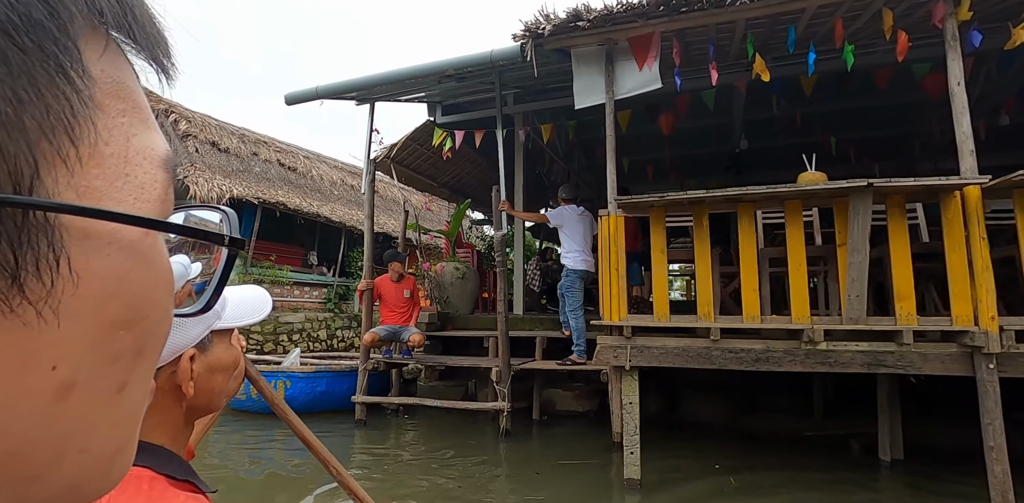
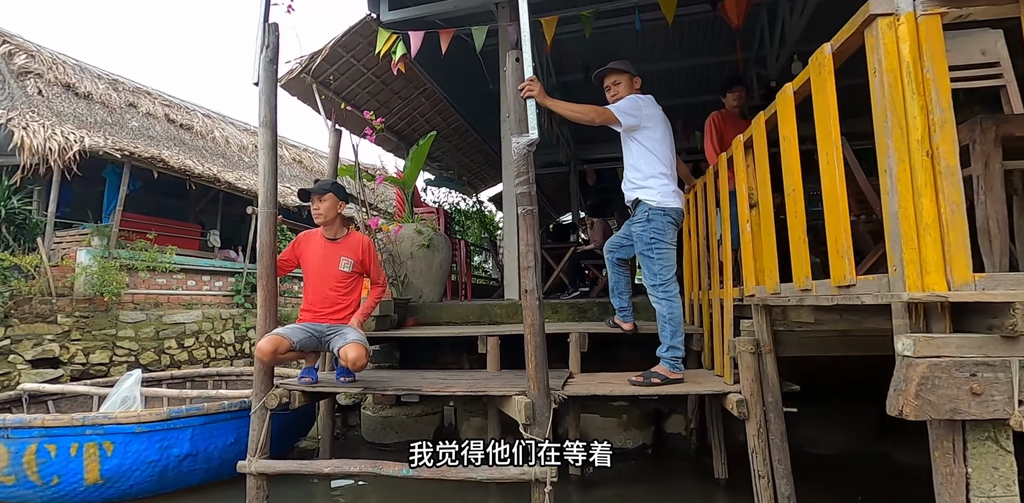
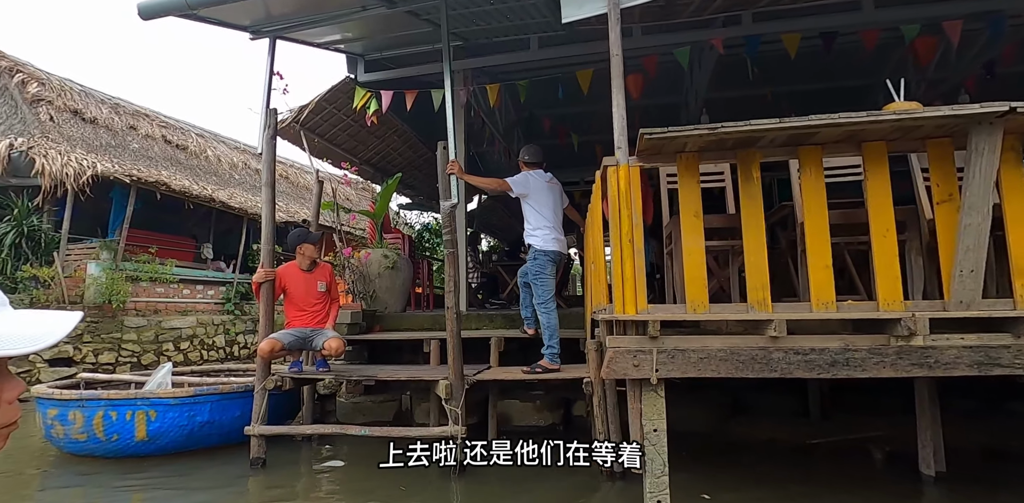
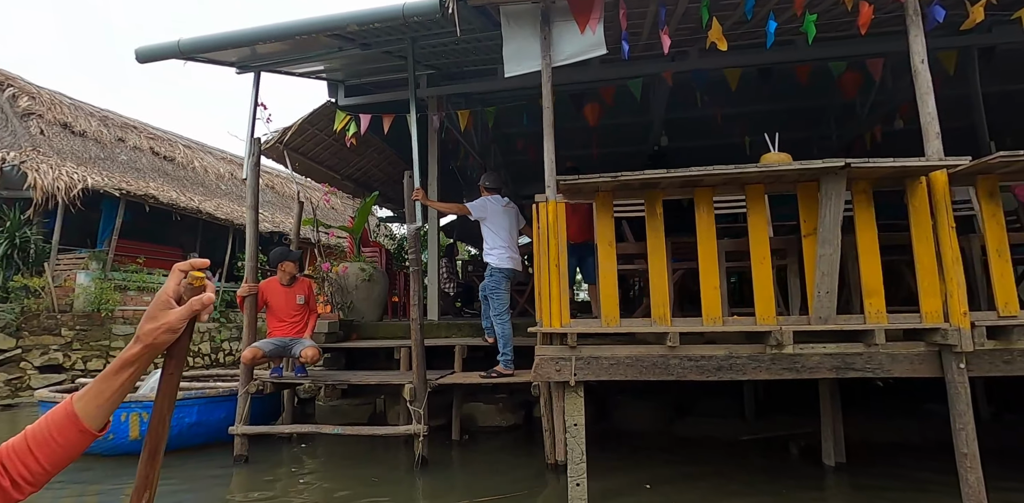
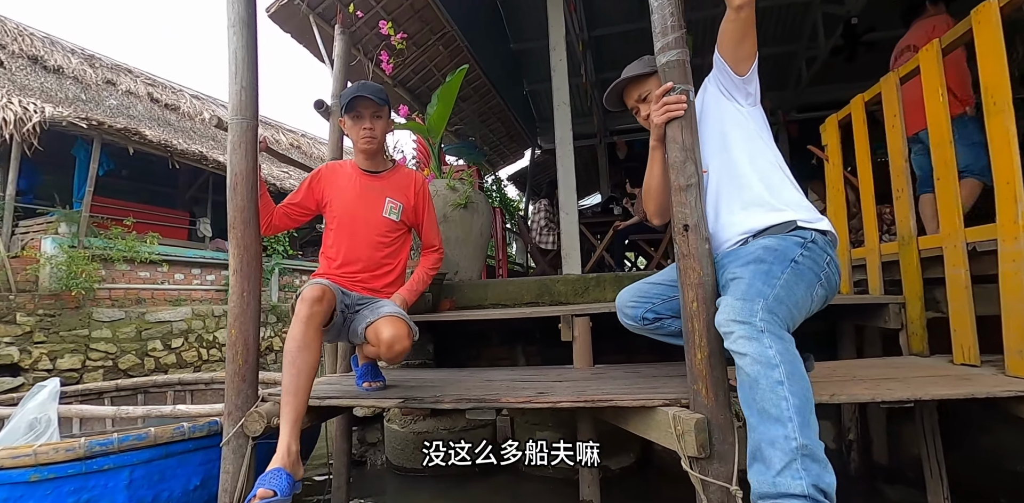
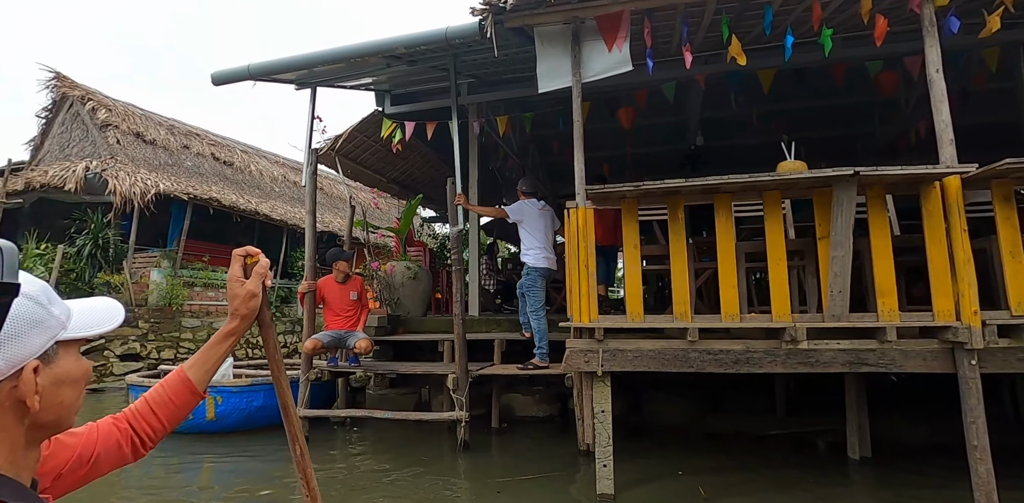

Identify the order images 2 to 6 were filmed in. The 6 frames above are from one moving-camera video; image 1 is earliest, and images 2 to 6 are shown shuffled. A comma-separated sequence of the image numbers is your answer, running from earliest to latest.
6, 4, 3, 2, 5
